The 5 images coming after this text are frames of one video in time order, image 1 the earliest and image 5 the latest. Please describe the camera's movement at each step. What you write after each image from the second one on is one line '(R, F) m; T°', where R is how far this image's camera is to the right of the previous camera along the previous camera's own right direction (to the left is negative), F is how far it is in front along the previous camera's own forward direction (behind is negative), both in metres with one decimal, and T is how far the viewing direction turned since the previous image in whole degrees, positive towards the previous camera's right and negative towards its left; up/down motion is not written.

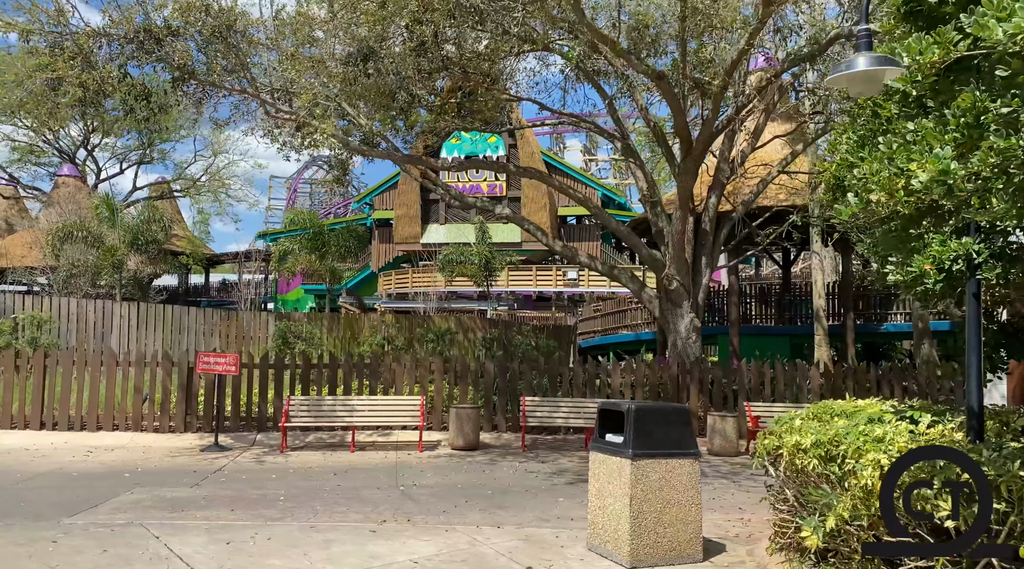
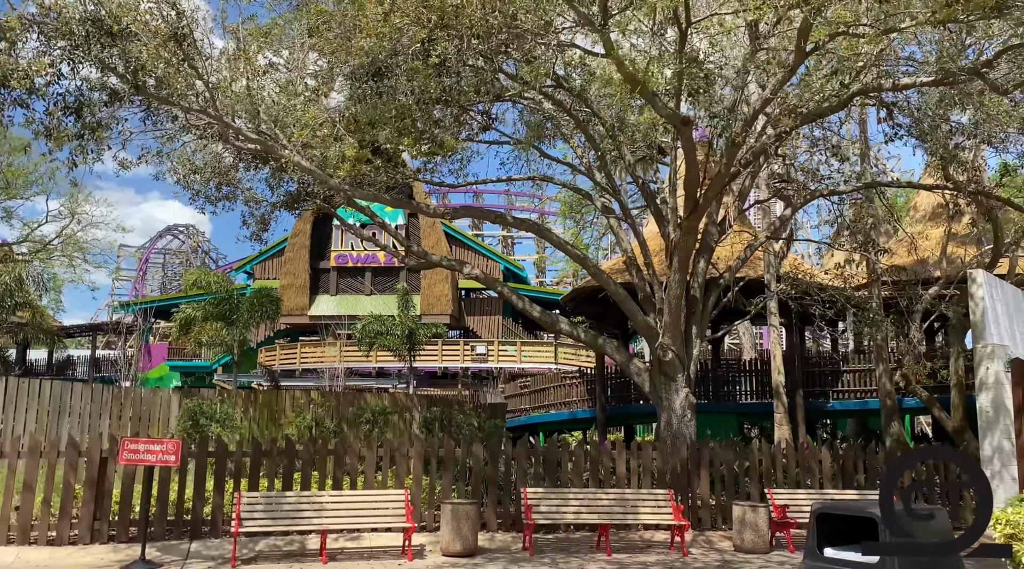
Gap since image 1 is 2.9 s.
(-1.7, +1.9) m; +10°
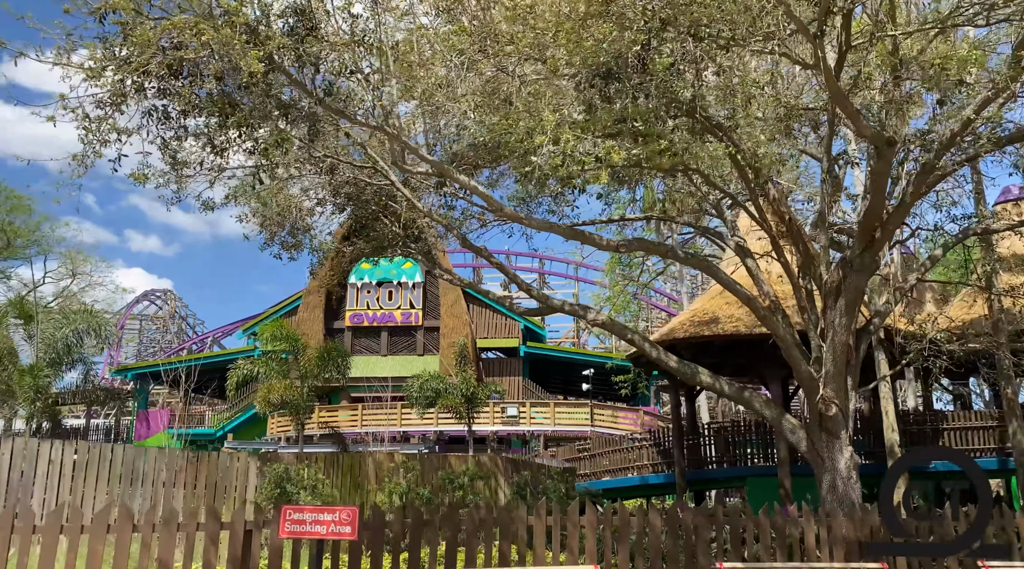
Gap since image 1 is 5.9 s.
(-2.4, +1.2) m; +2°
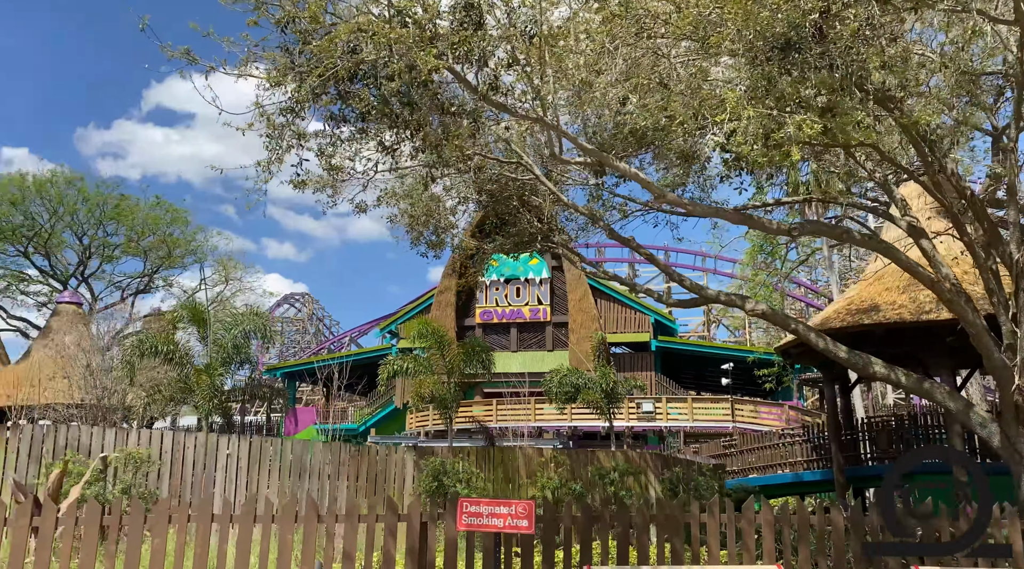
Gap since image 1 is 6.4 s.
(-0.4, +0.2) m; -8°
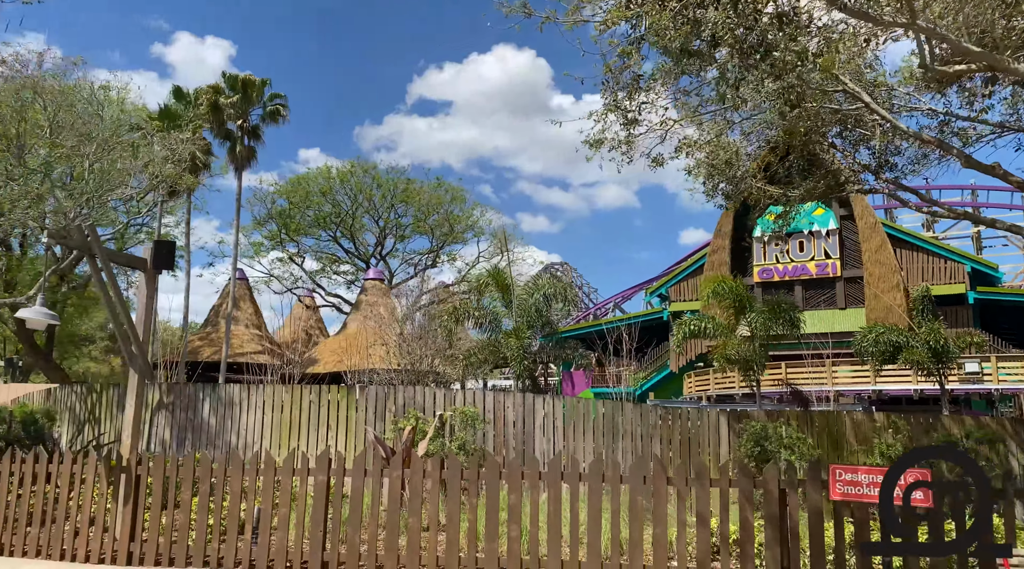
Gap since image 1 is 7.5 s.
(-0.8, +0.4) m; -18°
